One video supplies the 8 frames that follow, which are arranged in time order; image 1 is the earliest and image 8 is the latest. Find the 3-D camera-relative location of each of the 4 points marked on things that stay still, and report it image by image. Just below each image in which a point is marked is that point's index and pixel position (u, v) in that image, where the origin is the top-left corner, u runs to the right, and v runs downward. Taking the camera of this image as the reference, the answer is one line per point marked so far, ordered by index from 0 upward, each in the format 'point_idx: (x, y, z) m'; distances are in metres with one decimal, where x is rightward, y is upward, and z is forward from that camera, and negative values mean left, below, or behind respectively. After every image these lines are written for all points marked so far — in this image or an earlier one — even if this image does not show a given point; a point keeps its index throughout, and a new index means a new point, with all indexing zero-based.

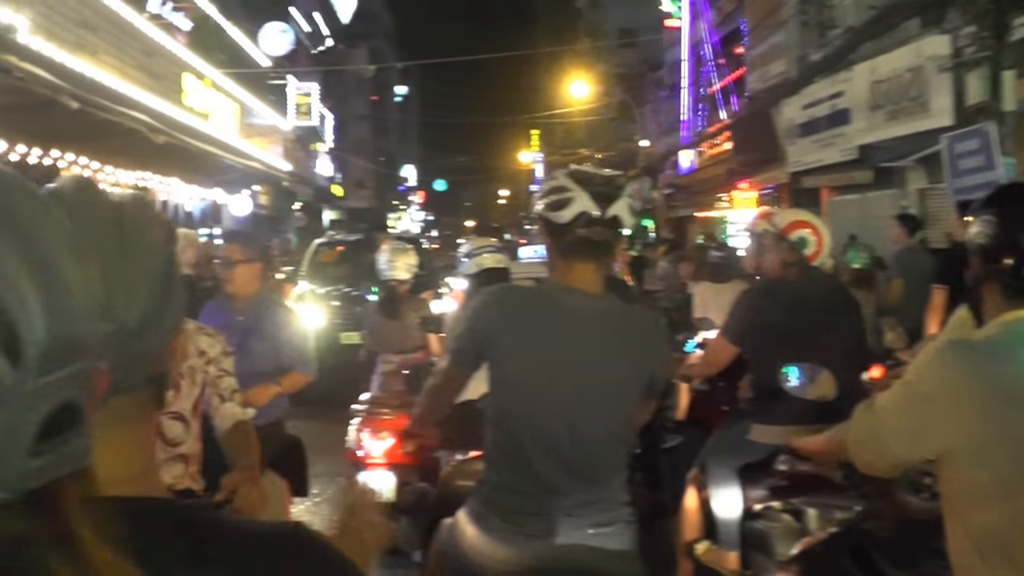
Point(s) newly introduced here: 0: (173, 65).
0: (-4.7, +3.2, +13.8) m
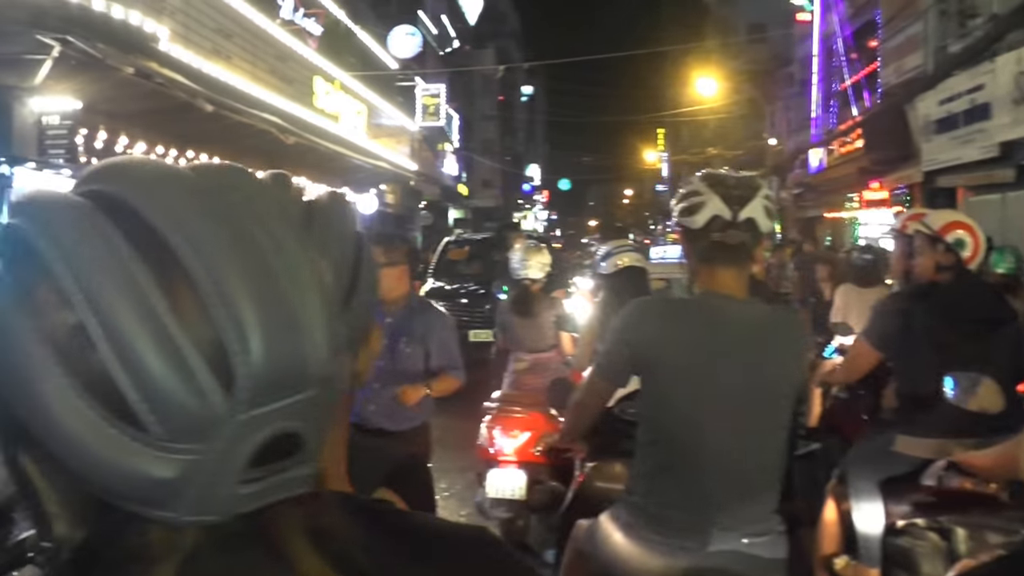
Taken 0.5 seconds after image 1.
0: (-2.9, +3.2, +14.2) m
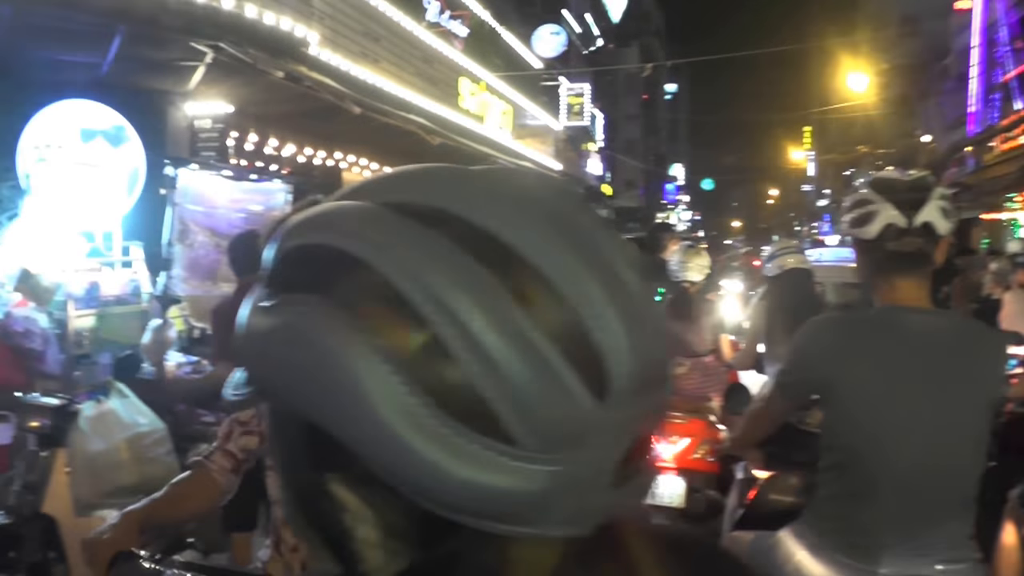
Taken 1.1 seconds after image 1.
0: (-0.8, +3.2, +14.3) m
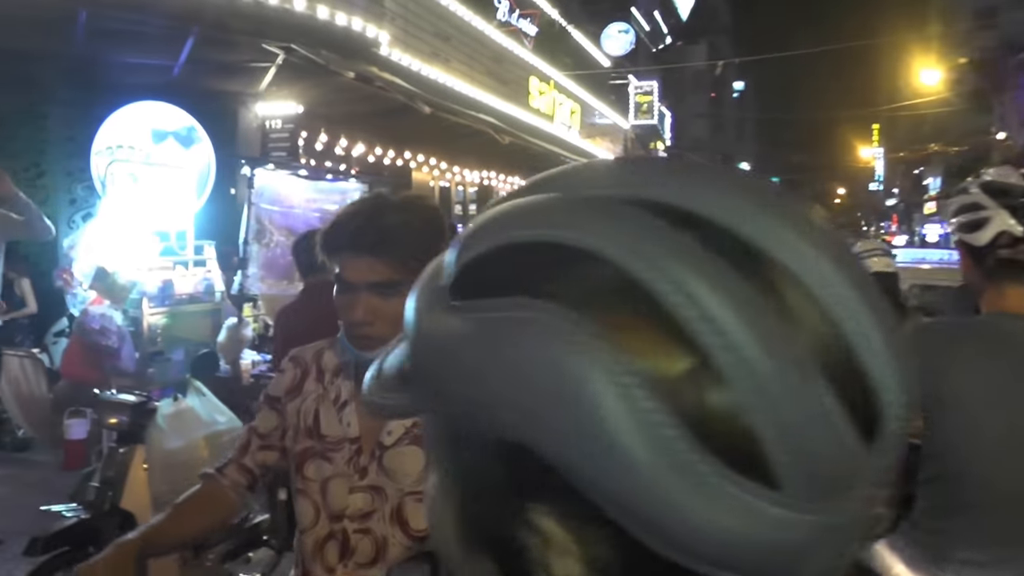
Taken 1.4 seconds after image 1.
0: (+0.2, +3.2, +14.3) m
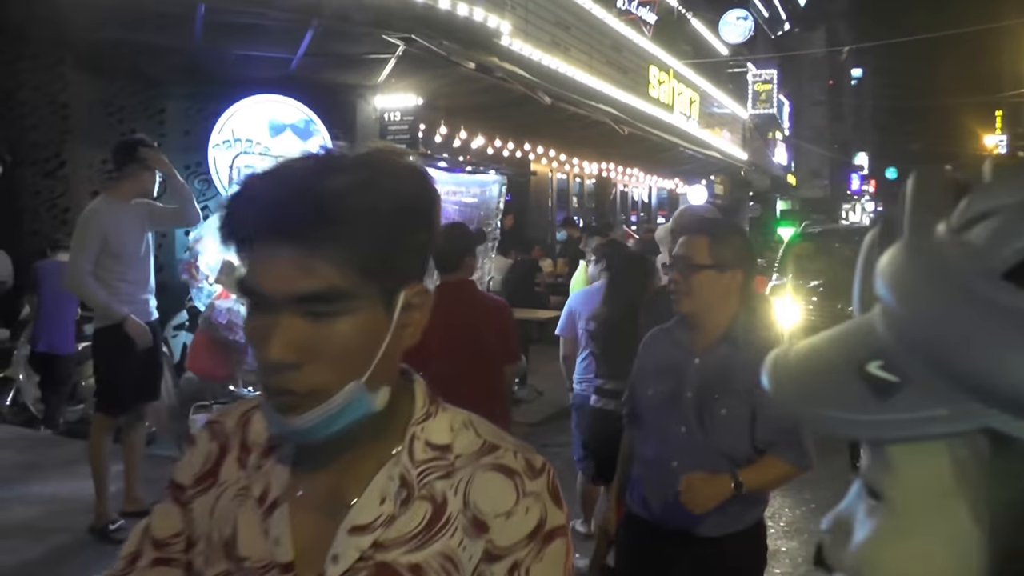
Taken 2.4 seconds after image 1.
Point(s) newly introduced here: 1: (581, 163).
0: (+1.7, +3.3, +13.9) m
1: (+1.1, +1.9, +14.6) m
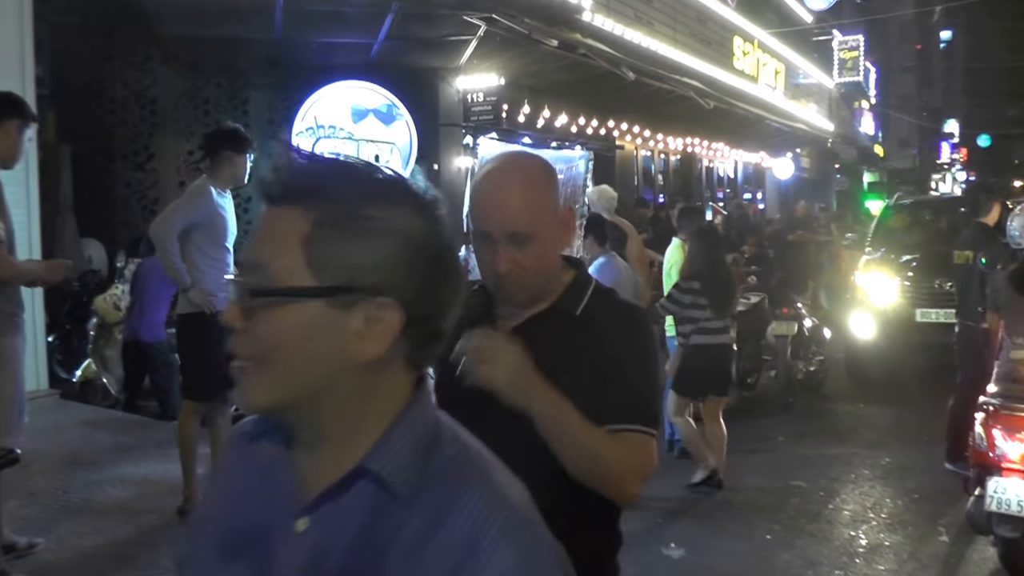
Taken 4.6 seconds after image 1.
0: (+2.8, +3.6, +13.6) m
1: (+2.2, +2.2, +14.3) m
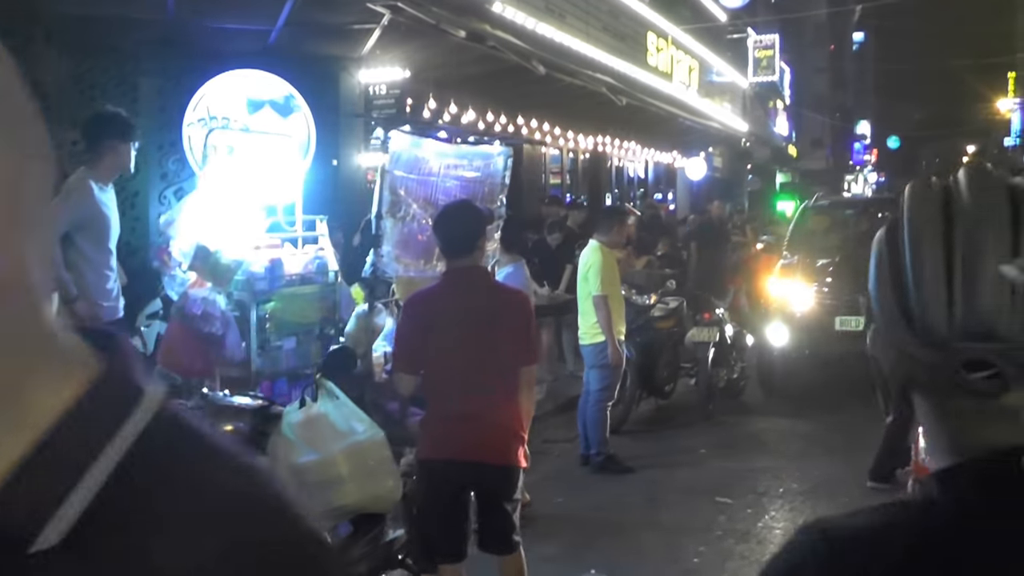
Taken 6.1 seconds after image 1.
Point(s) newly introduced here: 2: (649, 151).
0: (+1.6, +3.6, +13.3) m
1: (+0.9, +2.2, +14.0) m
2: (+2.4, +2.4, +17.1) m
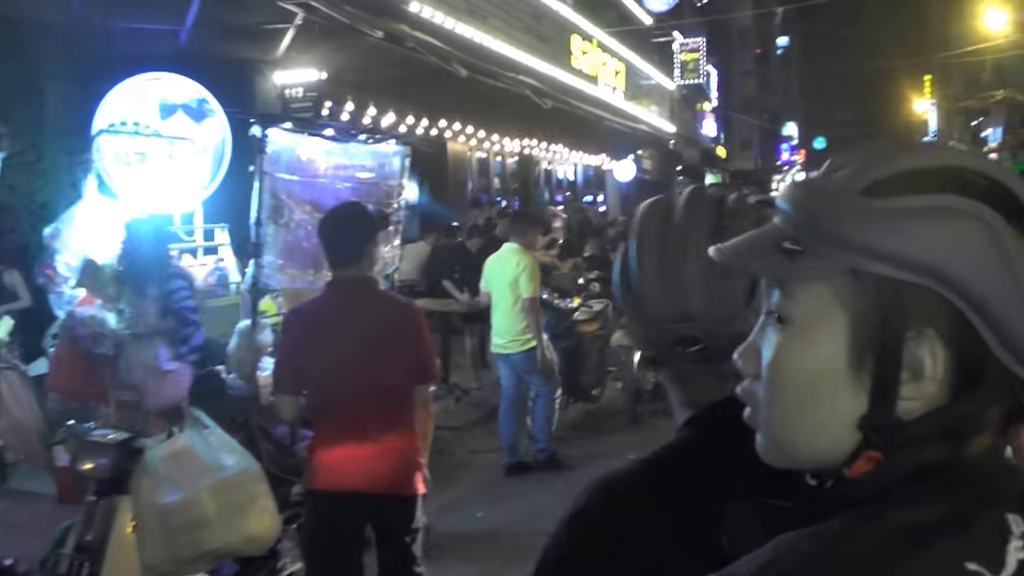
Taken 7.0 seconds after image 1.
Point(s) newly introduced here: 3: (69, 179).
0: (+0.6, +3.5, +13.2) m
1: (-0.1, +2.1, +13.8) m
2: (+1.2, +2.3, +17.0) m
3: (-4.1, +1.0, +8.9) m
